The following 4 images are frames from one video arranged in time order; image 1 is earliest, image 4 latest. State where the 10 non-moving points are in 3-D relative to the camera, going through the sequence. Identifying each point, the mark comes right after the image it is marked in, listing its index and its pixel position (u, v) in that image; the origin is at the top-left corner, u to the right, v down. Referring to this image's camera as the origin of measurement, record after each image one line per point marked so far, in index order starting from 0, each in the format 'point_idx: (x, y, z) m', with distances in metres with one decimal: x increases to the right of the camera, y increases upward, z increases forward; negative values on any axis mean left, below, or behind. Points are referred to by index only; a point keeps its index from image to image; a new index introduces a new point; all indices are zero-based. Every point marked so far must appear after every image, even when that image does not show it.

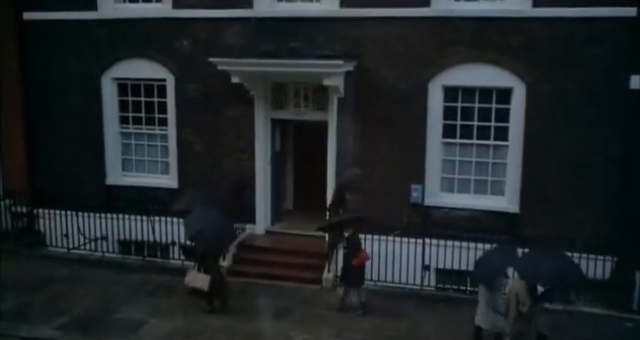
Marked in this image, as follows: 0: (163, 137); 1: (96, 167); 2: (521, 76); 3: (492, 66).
0: (-3.3, +0.7, +14.5) m
1: (-4.9, +0.1, +14.9) m
2: (+3.6, +1.7, +12.3) m
3: (+3.1, +1.9, +12.4) m
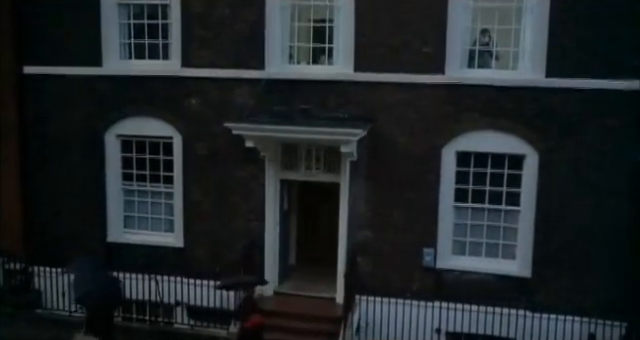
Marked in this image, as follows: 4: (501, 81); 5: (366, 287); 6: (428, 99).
0: (-3.2, -0.5, +14.2) m
1: (-4.7, -1.1, +14.5) m
2: (+3.9, +0.5, +12.5) m
3: (+3.4, +0.7, +12.6) m
4: (+3.3, +1.6, +12.4) m
5: (+0.9, -2.3, +13.5) m
6: (+2.0, +1.3, +12.8) m
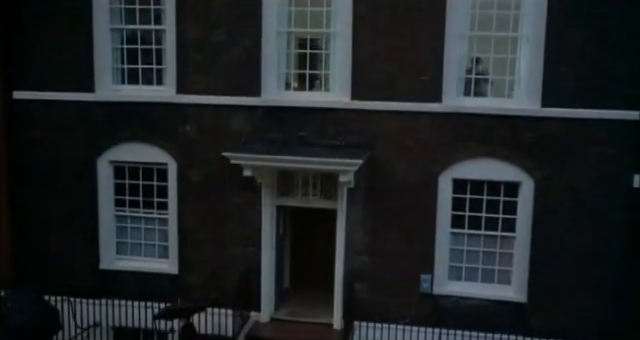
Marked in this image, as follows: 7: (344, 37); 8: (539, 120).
0: (-3.3, -1.0, +14.1) m
1: (-4.8, -1.7, +14.3) m
2: (+3.9, 0.0, +12.6) m
3: (+3.4, +0.2, +12.7) m
4: (+3.3, +1.1, +12.5) m
5: (+0.9, -2.8, +13.5) m
6: (+2.0, +0.8, +12.9) m
7: (+0.5, +2.5, +12.9) m
8: (+4.0, +0.9, +12.5) m
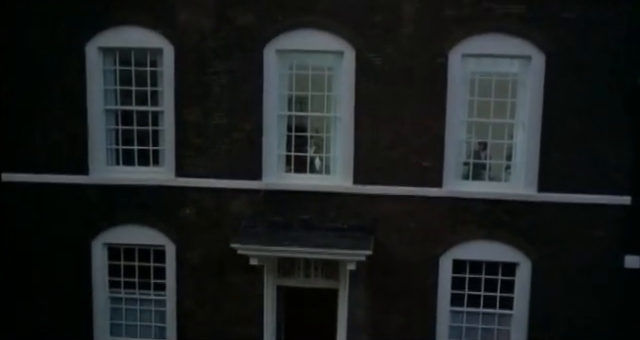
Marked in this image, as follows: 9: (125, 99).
0: (-3.3, -2.7, +13.9) m
1: (-4.9, -3.3, +14.0) m
2: (+4.0, -1.6, +13.1) m
3: (+3.4, -1.4, +13.1) m
4: (+3.3, -0.5, +12.9) m
5: (+0.9, -4.4, +13.7) m
6: (+2.0, -0.8, +13.1) m
7: (+0.5, +0.9, +13.0) m
8: (+4.1, -0.6, +12.9) m
9: (-3.8, +1.4, +13.4) m
